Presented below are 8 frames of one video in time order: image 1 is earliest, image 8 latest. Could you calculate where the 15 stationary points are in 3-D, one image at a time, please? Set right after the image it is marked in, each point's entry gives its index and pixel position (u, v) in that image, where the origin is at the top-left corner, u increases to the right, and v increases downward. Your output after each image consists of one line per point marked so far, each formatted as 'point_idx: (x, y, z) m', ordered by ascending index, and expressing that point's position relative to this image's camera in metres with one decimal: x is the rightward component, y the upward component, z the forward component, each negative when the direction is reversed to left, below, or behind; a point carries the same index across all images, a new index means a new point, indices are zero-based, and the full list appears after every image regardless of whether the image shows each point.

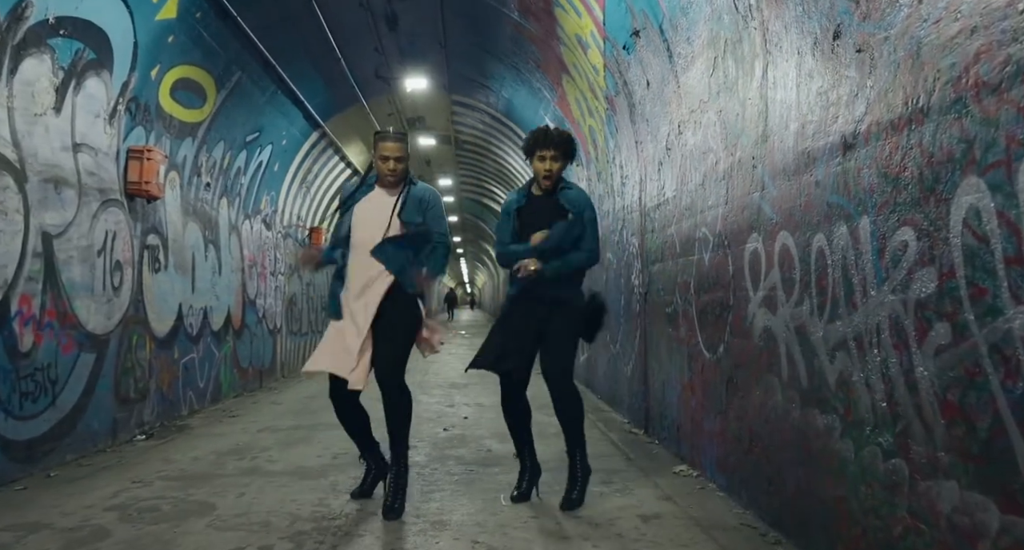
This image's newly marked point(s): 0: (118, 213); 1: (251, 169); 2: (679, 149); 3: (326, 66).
0: (-3.0, +0.5, +5.8) m
1: (-3.1, +1.3, +9.2) m
2: (+1.1, +0.8, +5.2) m
3: (-2.2, +2.4, +9.1) m
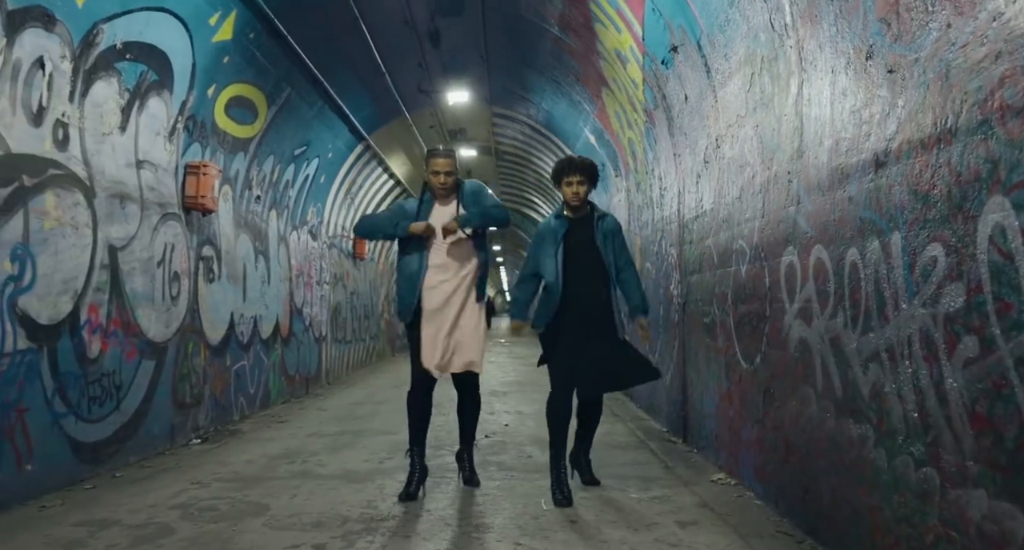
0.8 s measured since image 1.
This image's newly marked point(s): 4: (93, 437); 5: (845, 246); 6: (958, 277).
0: (-2.7, +0.4, +6.1) m
1: (-2.6, +1.1, +9.5) m
2: (+1.4, +0.8, +5.3) m
3: (-1.7, +2.3, +9.4) m
4: (-2.6, -1.0, +4.8) m
5: (+1.4, +0.1, +3.2) m
6: (+1.3, 0.0, +2.3) m
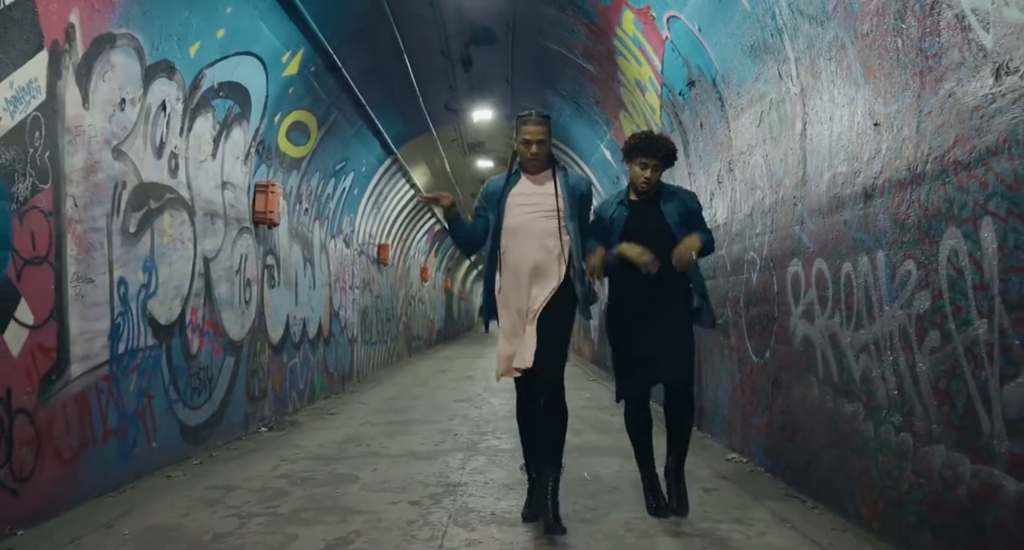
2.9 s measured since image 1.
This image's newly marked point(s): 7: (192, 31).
0: (-2.3, +0.3, +6.9) m
1: (-2.3, +1.1, +10.3) m
2: (+1.7, +0.7, +6.1) m
3: (-1.4, +2.3, +10.2) m
4: (-2.3, -1.1, +5.6) m
5: (+1.7, +0.1, +3.9) m
6: (+1.7, 0.0, +3.1) m
7: (-2.1, +1.6, +5.1) m
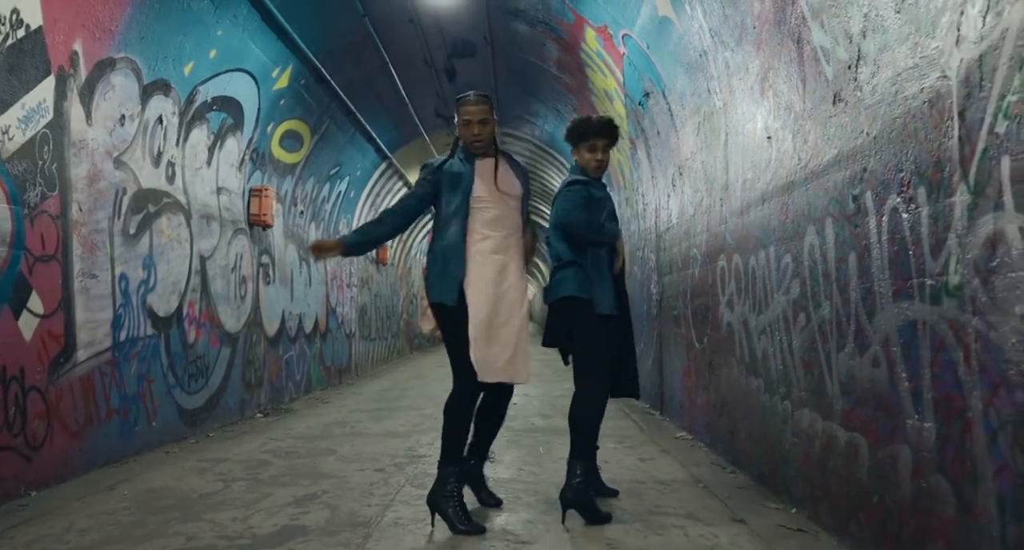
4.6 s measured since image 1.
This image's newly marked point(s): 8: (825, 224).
0: (-2.6, +0.3, +7.5) m
1: (-2.5, +1.1, +10.9) m
2: (+1.4, +0.8, +6.6) m
3: (-1.6, +2.3, +10.7) m
4: (-2.6, -1.0, +6.2) m
5: (+1.4, +0.1, +4.5) m
6: (+1.3, 0.0, +3.6) m
7: (-2.4, +1.7, +5.7) m
8: (+1.3, +0.2, +3.2) m
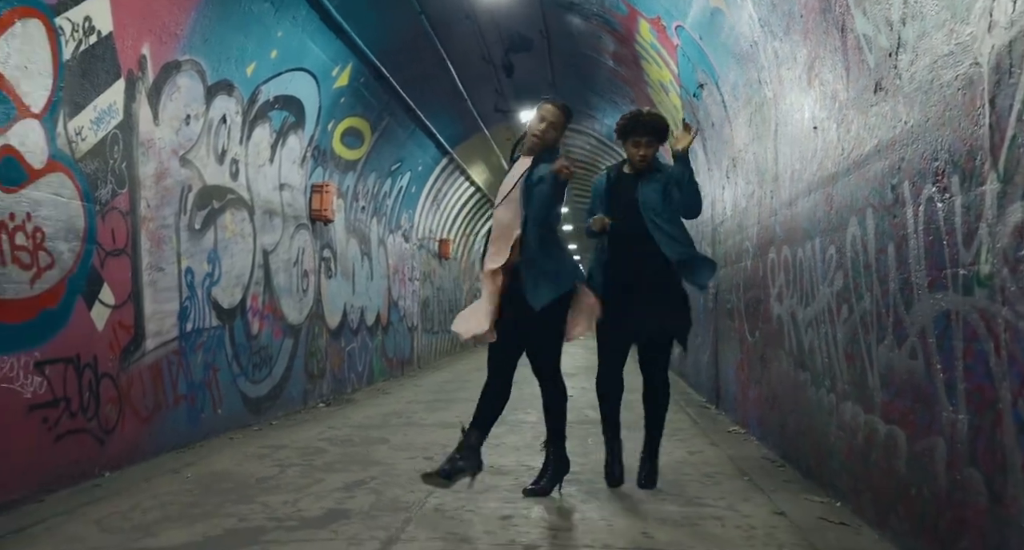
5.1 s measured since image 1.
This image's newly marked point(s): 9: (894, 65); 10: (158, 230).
0: (-2.1, +0.4, +7.7) m
1: (-1.7, +1.2, +11.1) m
2: (+1.9, +0.8, +6.5) m
3: (-0.8, +2.4, +10.9) m
4: (-2.1, -1.0, +6.5) m
5: (+1.6, +0.2, +4.4) m
6: (+1.5, 0.0, +3.6) m
7: (-2.0, +1.7, +5.9) m
8: (+1.5, +0.2, +3.2) m
9: (+1.4, +0.8, +2.9) m
10: (-2.3, +0.3, +5.0) m
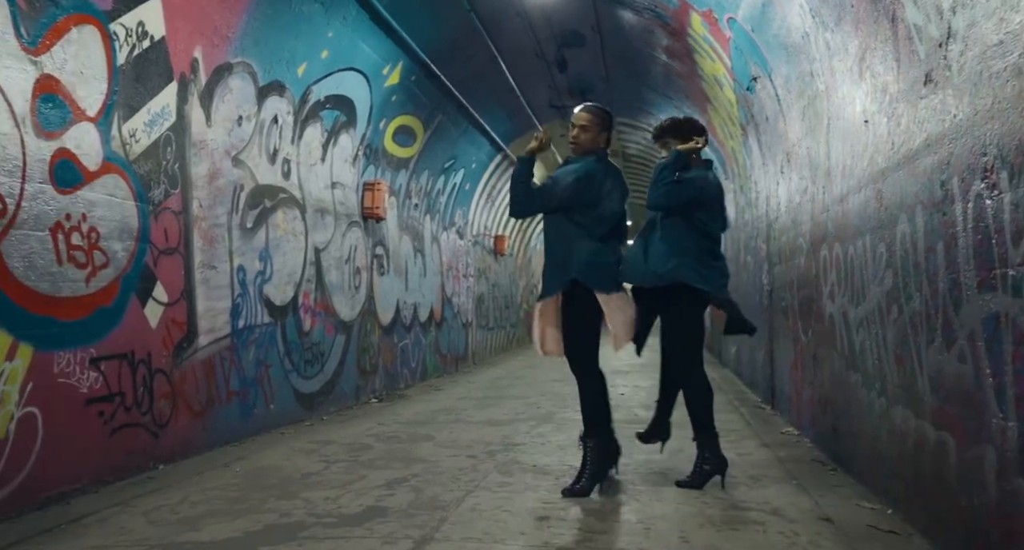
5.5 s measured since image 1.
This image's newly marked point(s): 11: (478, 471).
0: (-1.6, +0.4, +7.9) m
1: (-0.9, +1.2, +11.2) m
2: (+2.2, +0.8, +6.3) m
3: (-0.1, +2.4, +10.9) m
4: (-1.8, -1.0, +6.6) m
5: (+1.8, +0.2, +4.2) m
6: (+1.7, 0.0, +3.4) m
7: (-1.7, +1.7, +6.1) m
8: (+1.6, +0.3, +3.0) m
9: (+1.5, +0.8, +2.7) m
10: (-2.0, +0.3, +5.2) m
11: (-0.2, -1.1, +4.5) m
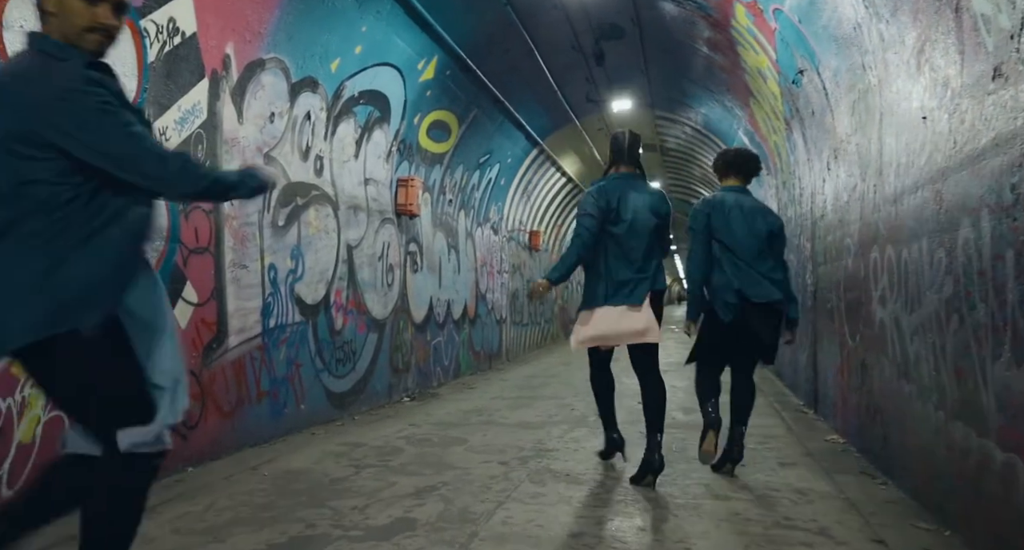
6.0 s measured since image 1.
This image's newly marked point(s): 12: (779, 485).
0: (-1.2, +0.5, +7.8) m
1: (-0.4, +1.3, +11.1) m
2: (+2.5, +0.8, +6.1) m
3: (+0.4, +2.5, +10.7) m
4: (-1.5, -0.9, +6.5) m
5: (+2.0, +0.1, +4.0) m
6: (+1.8, 0.0, +3.2) m
7: (-1.4, +1.7, +6.0) m
8: (+1.7, +0.2, +2.8) m
9: (+1.6, +0.7, +2.5) m
10: (-1.8, +0.3, +5.1) m
11: (0.0, -1.2, +4.4) m
12: (+1.5, -1.2, +4.3) m
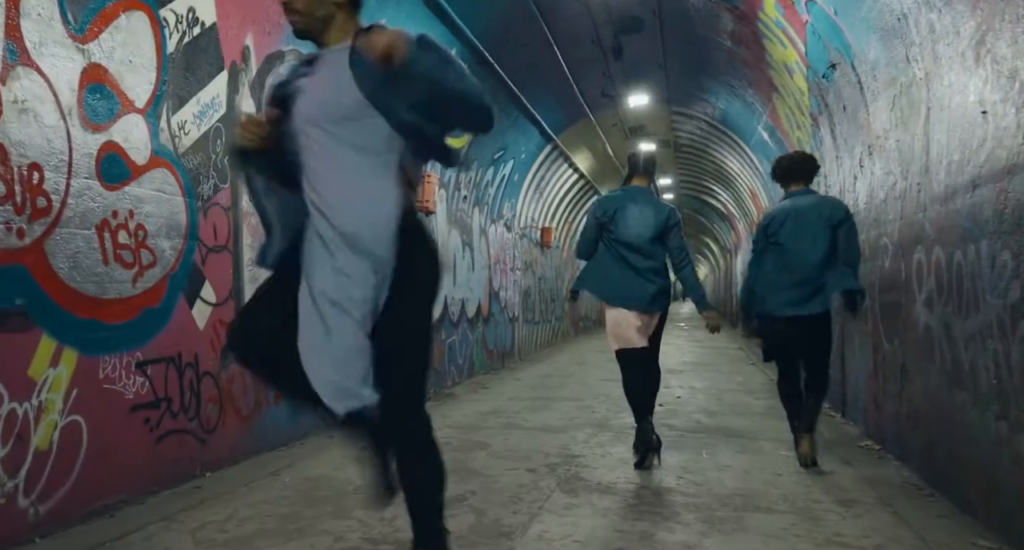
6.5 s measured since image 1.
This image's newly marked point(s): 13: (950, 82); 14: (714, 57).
0: (-1.0, +0.5, +7.6) m
1: (-0.2, +1.3, +10.9) m
2: (+2.7, +0.8, +5.9) m
3: (+0.7, +2.5, +10.5) m
4: (-1.3, -0.9, +6.4) m
5: (+2.2, +0.1, +3.8) m
6: (+2.0, 0.0, +3.0) m
7: (-1.2, +1.7, +5.8) m
8: (+1.9, +0.2, +2.6) m
9: (+1.8, +0.7, +2.3) m
10: (-1.6, +0.3, +4.9) m
11: (+0.2, -1.2, +4.3) m
12: (+1.7, -1.2, +4.1) m
13: (+2.2, +1.0, +3.9) m
14: (+2.3, +2.5, +9.0) m
